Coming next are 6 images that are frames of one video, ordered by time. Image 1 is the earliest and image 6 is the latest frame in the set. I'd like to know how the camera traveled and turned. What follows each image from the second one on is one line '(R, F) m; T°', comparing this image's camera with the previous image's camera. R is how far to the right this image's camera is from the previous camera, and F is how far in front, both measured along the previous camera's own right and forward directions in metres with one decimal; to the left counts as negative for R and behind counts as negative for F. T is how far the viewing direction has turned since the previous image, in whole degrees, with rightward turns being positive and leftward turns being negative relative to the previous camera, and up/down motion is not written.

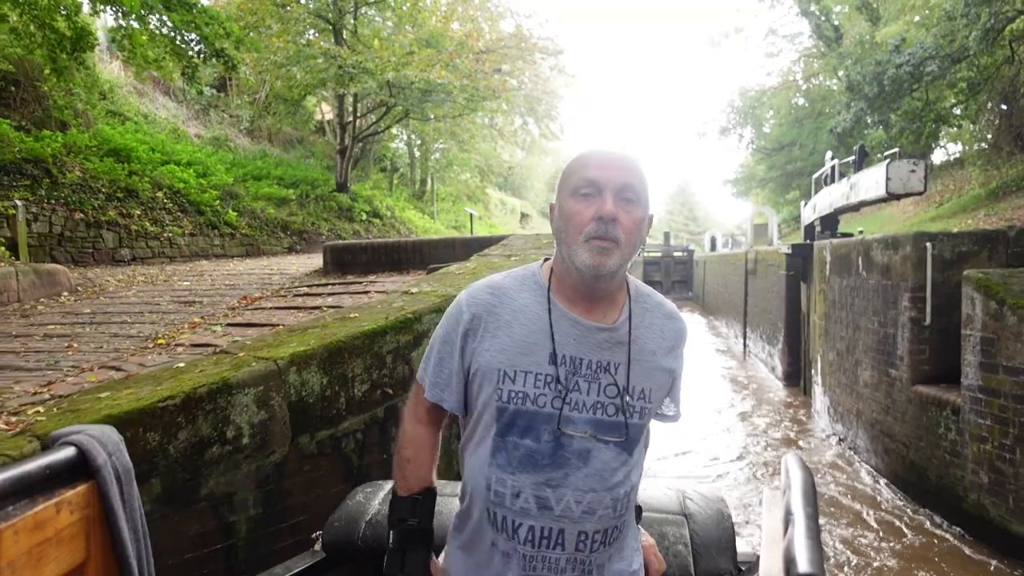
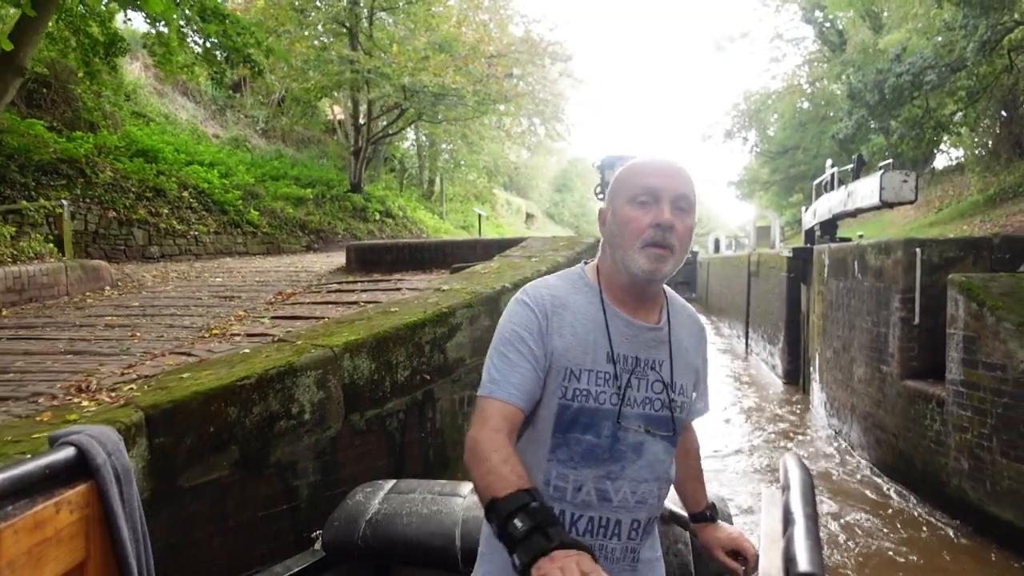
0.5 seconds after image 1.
(-0.1, -0.4) m; 0°
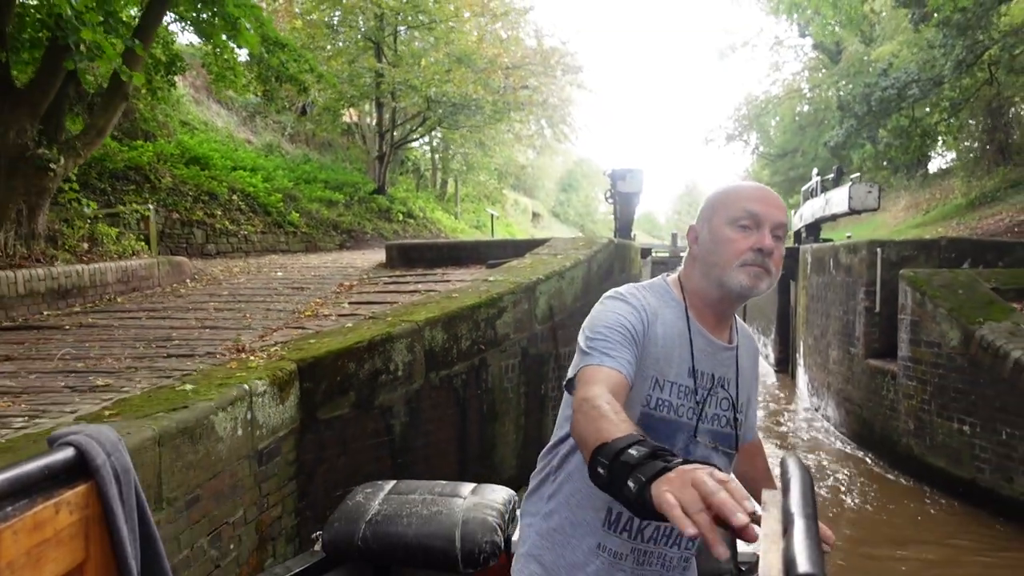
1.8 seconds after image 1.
(-0.2, -1.2) m; 0°
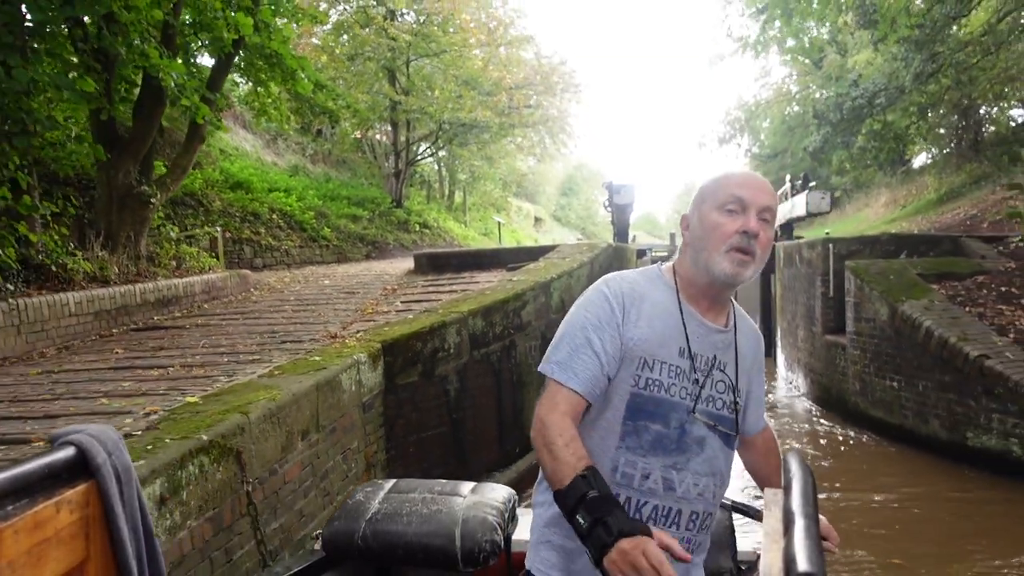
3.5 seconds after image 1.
(-0.2, -1.6) m; 0°
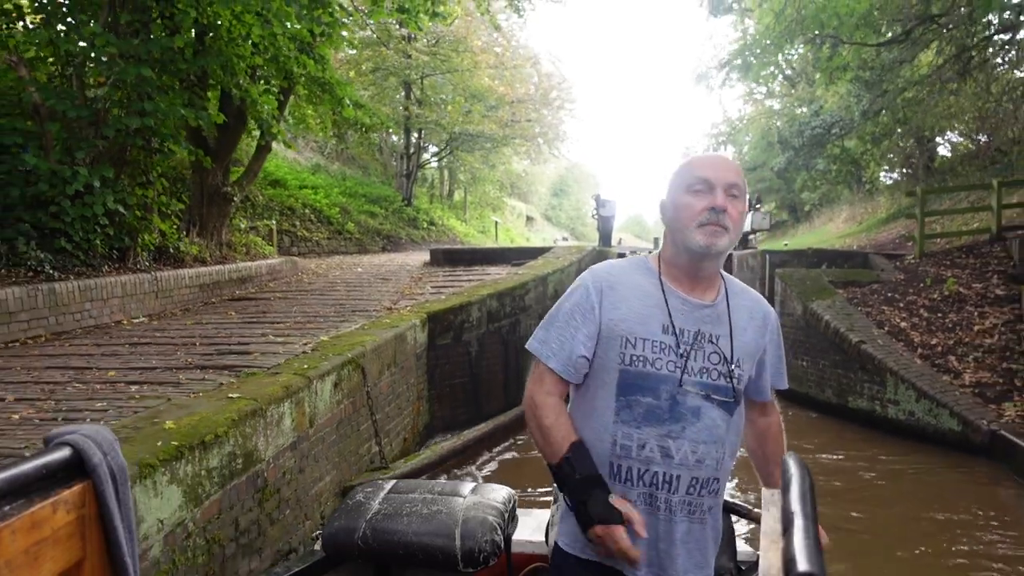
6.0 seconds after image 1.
(-0.3, -2.3) m; +1°
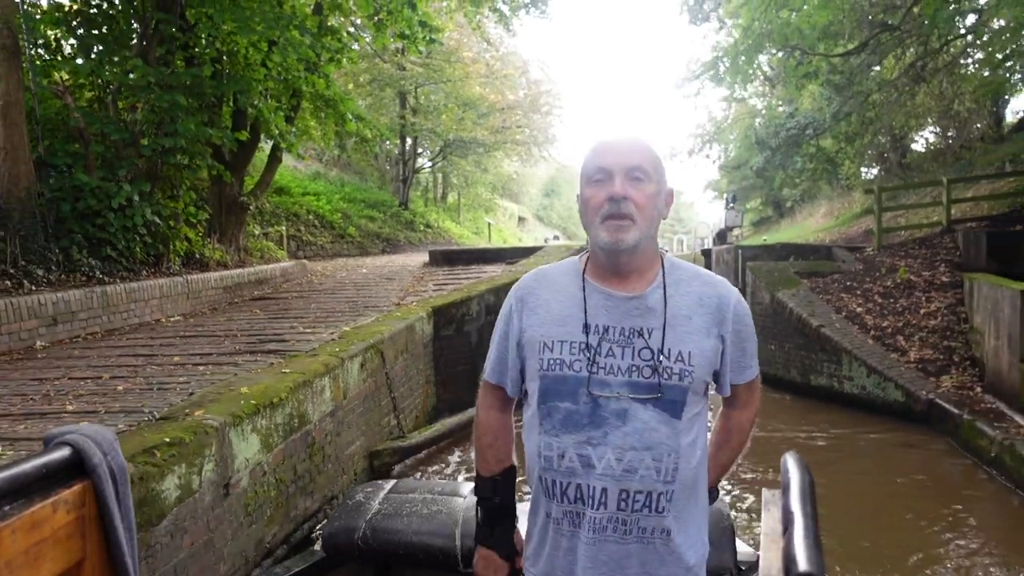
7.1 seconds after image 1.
(0.0, -1.0) m; +1°
